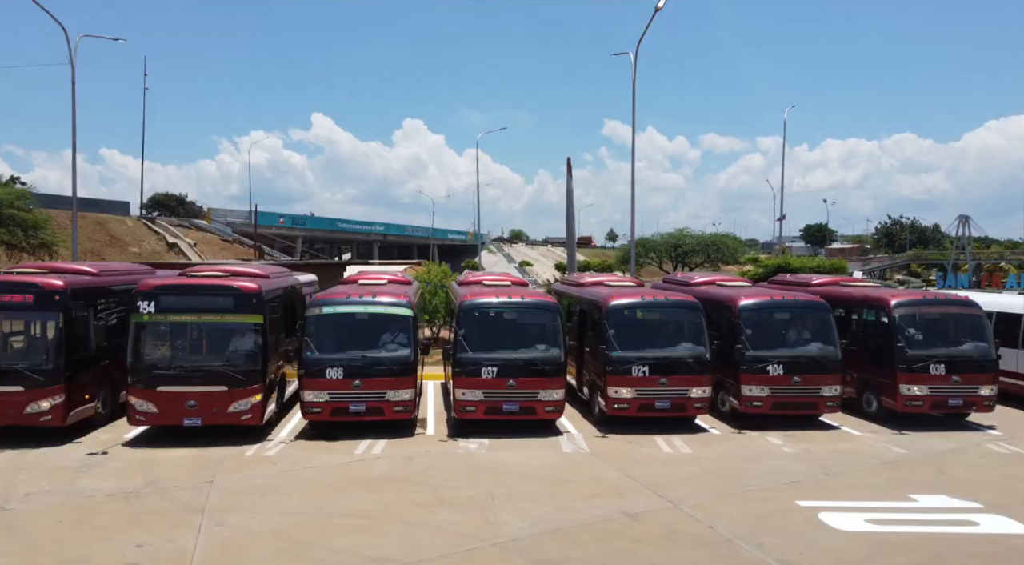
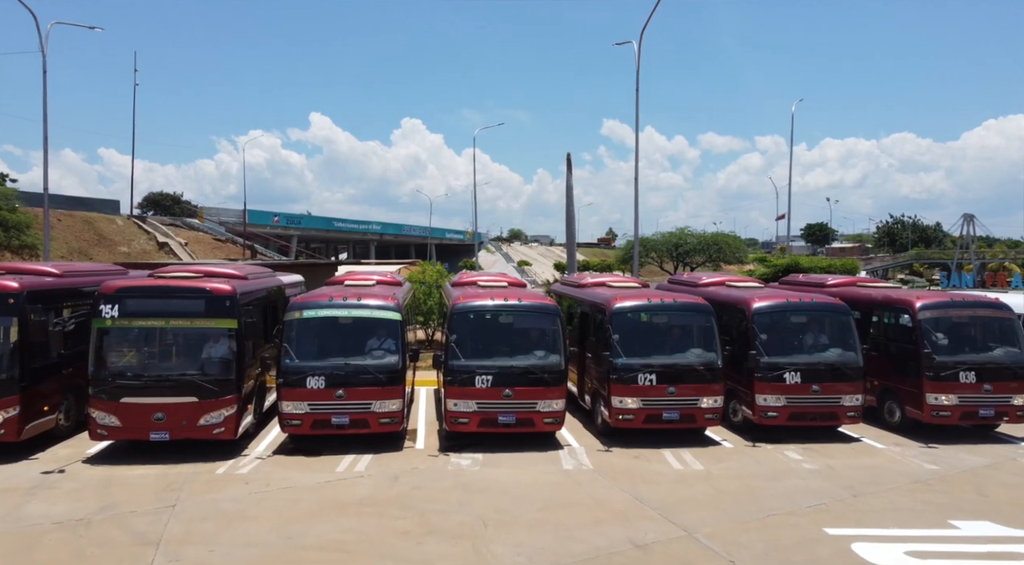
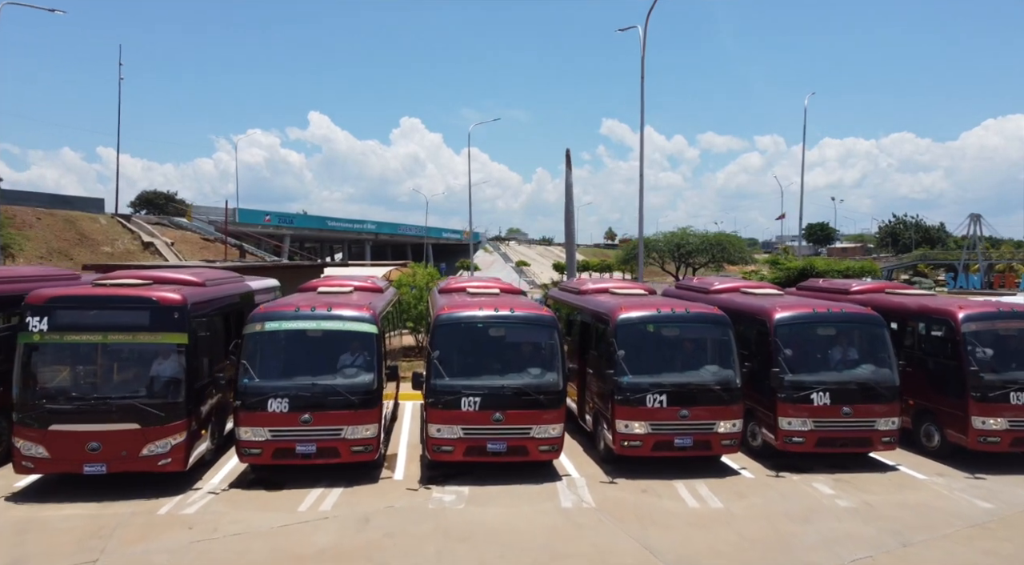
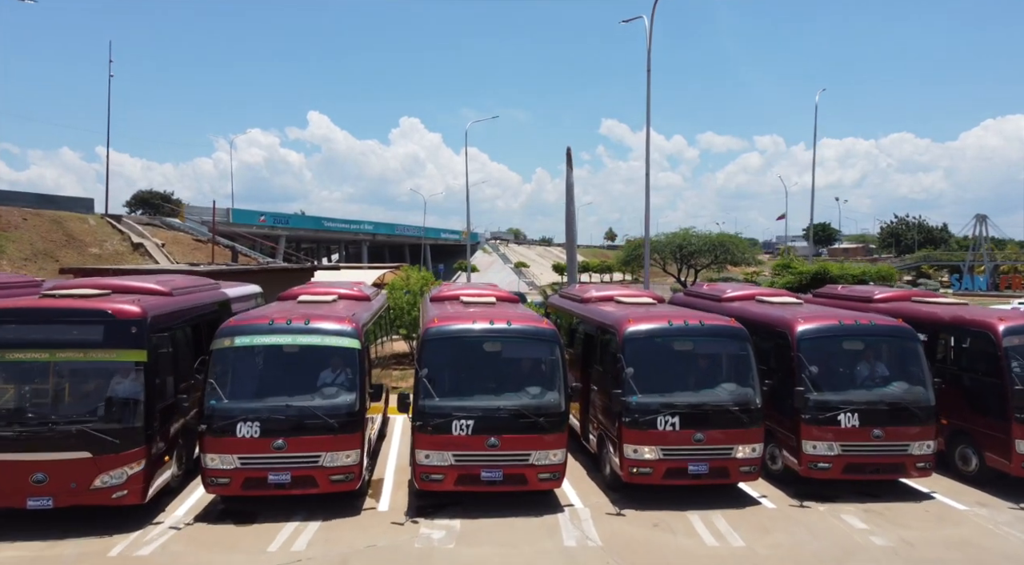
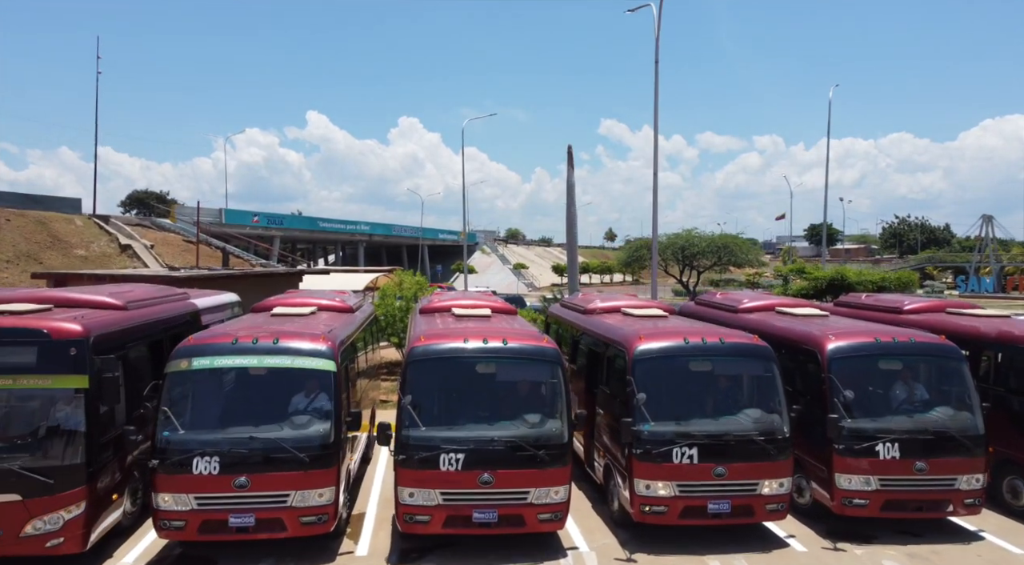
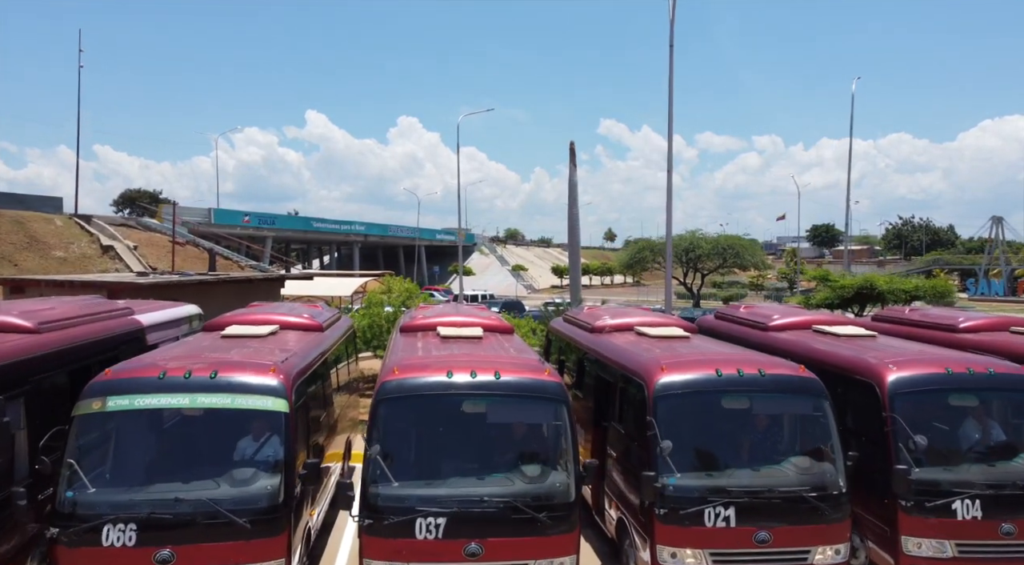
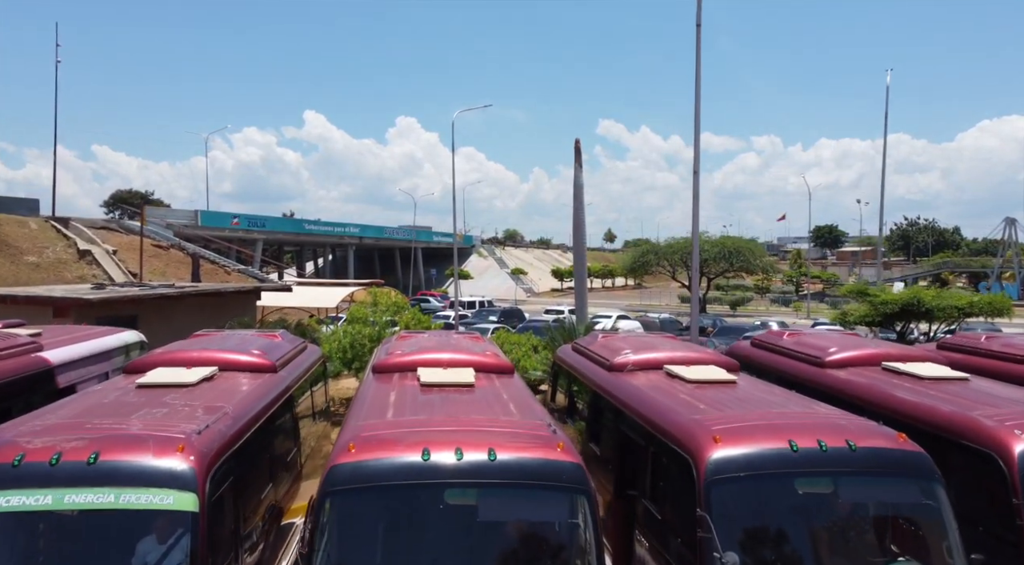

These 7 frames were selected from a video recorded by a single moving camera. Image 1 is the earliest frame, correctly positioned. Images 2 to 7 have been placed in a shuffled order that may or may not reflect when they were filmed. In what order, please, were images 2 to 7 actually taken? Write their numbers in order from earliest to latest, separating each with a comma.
2, 3, 4, 5, 6, 7
